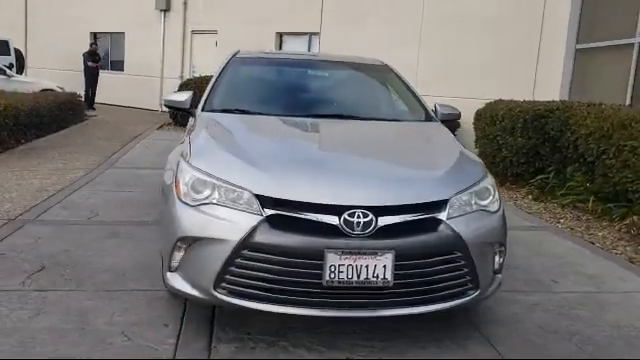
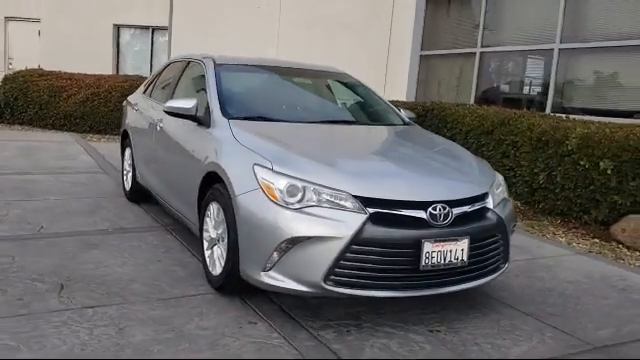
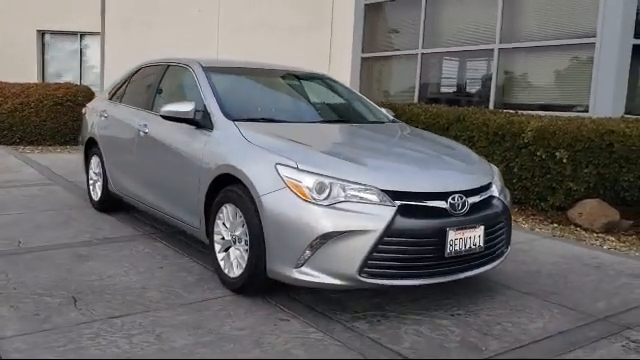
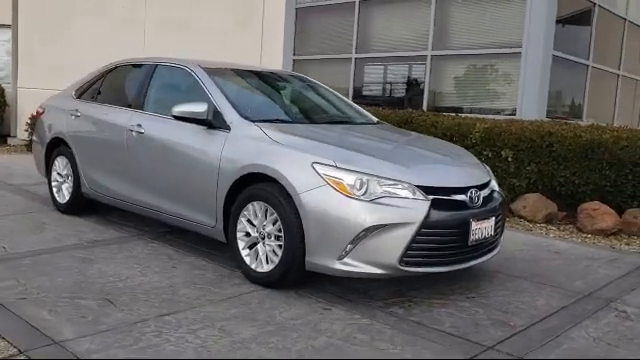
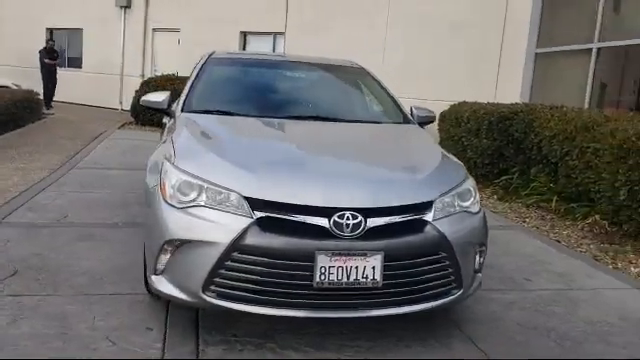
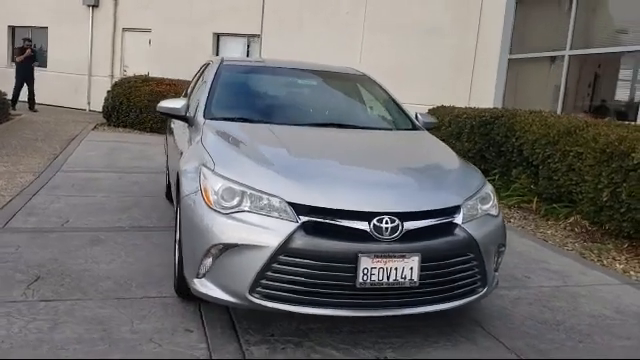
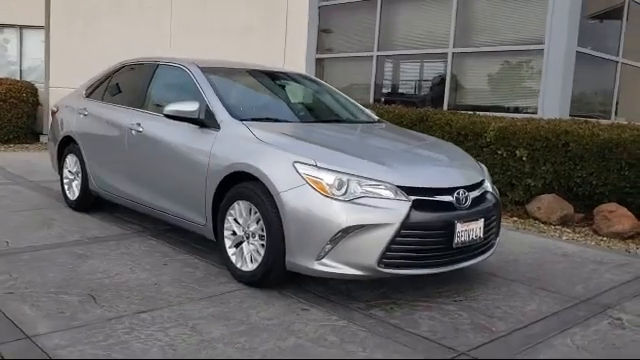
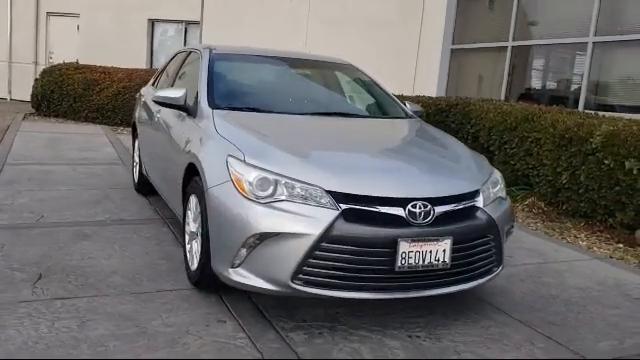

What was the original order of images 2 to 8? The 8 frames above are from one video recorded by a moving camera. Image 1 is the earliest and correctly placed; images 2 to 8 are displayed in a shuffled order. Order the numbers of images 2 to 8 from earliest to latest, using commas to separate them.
5, 6, 8, 2, 3, 7, 4
